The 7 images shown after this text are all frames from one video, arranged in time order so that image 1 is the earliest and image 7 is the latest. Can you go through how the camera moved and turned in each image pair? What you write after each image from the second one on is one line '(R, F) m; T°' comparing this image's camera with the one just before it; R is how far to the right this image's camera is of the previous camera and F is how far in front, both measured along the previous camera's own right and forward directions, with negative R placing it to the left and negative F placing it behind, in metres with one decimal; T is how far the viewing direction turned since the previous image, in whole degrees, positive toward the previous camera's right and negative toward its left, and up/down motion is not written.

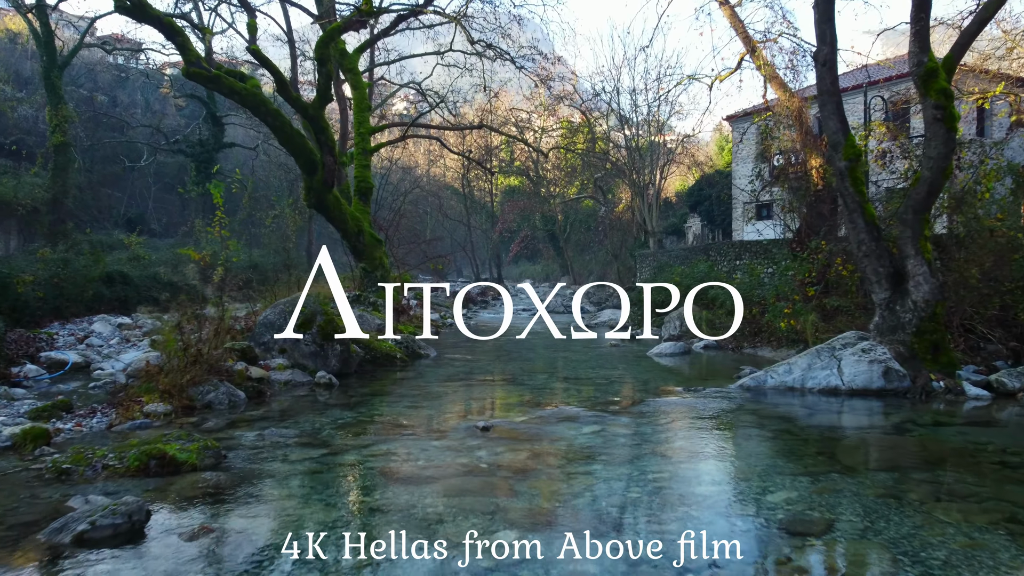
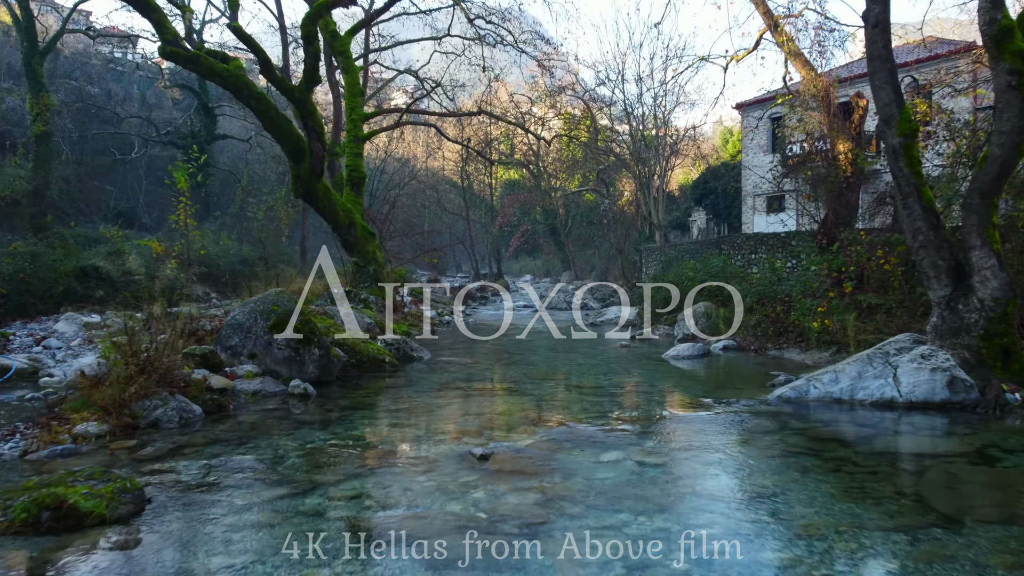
(0.0, +1.0) m; 0°
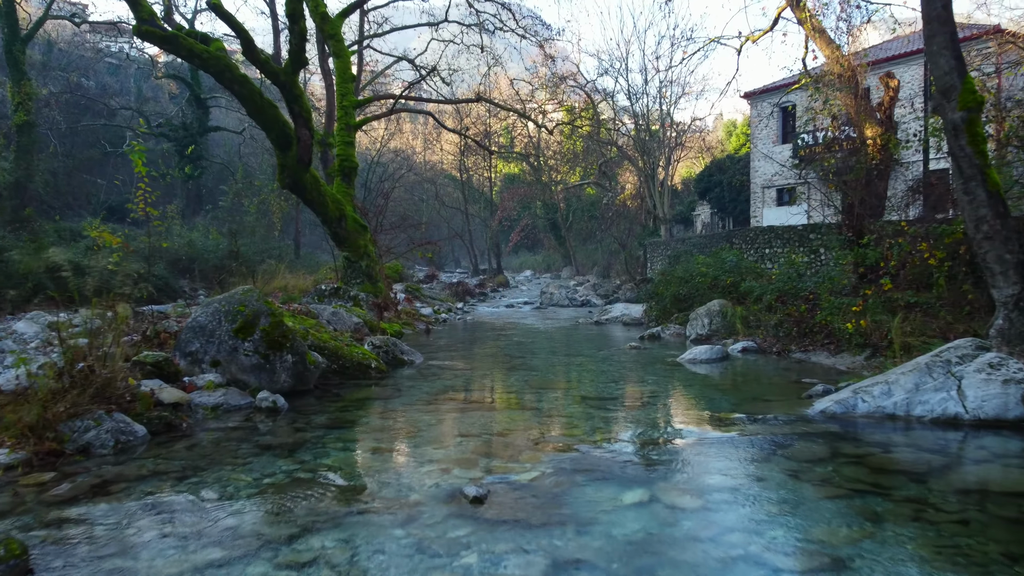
(0.0, +0.9) m; 0°
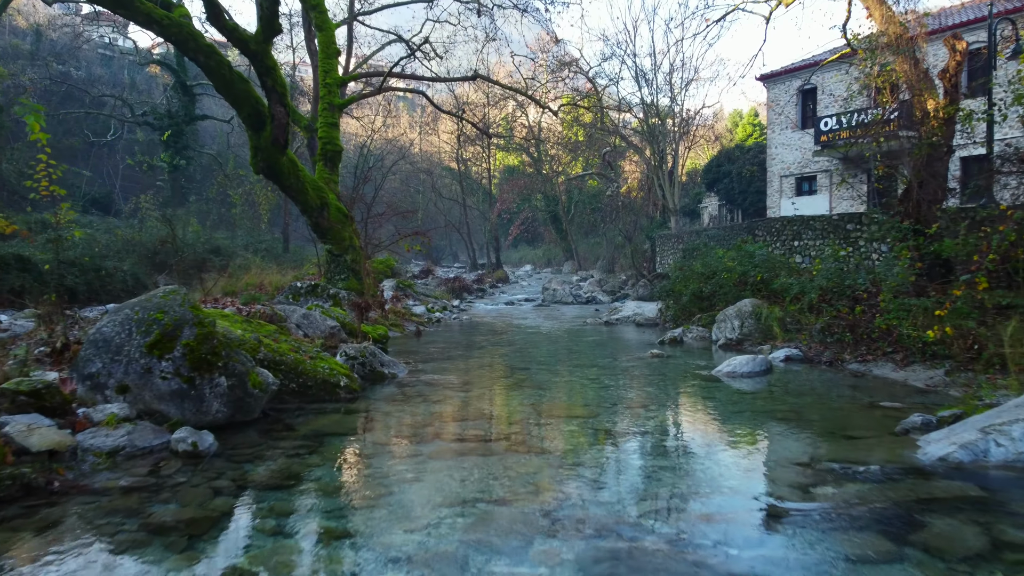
(0.0, +1.6) m; 0°
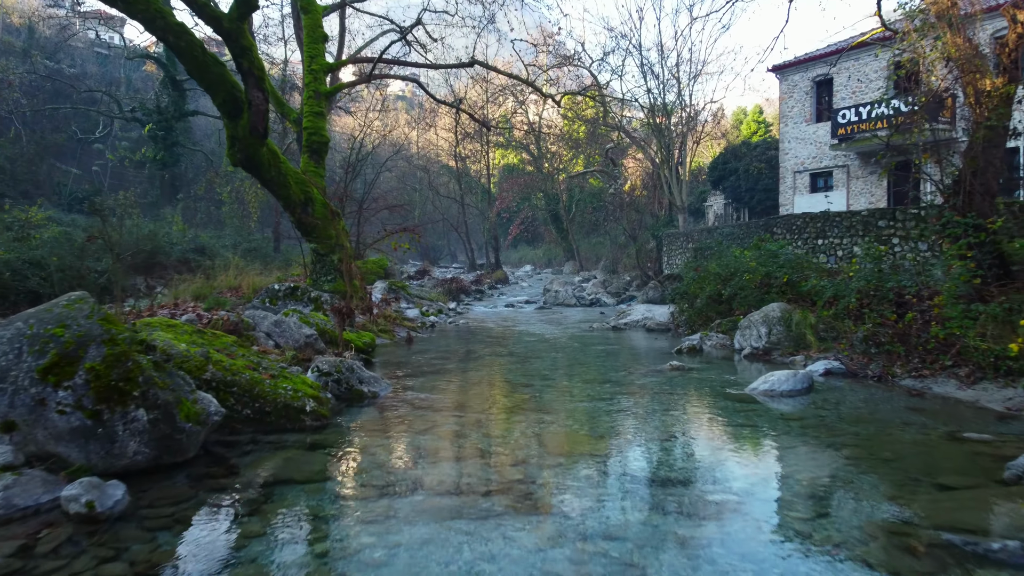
(0.0, +1.1) m; 0°
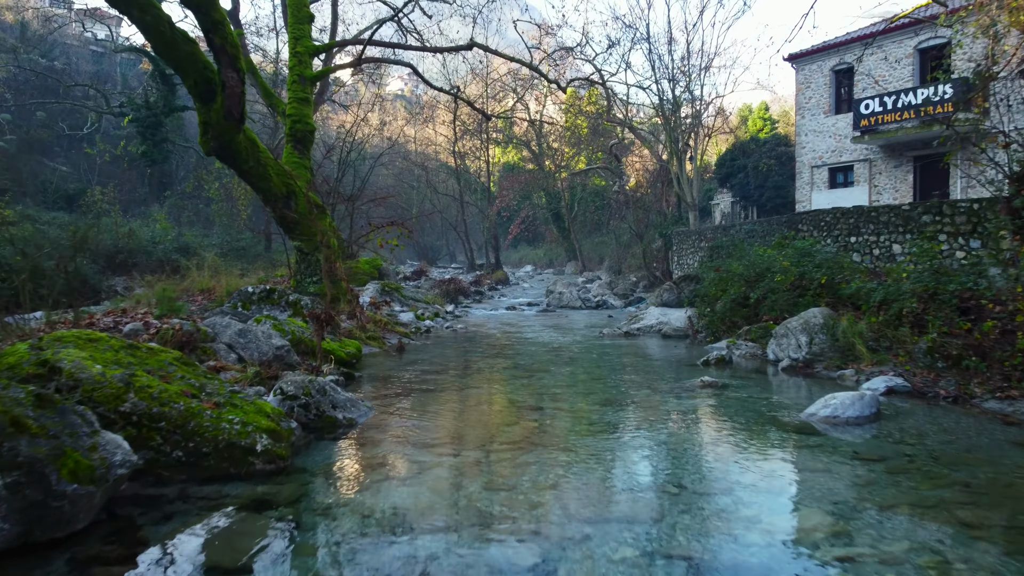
(-0.1, +1.2) m; 0°
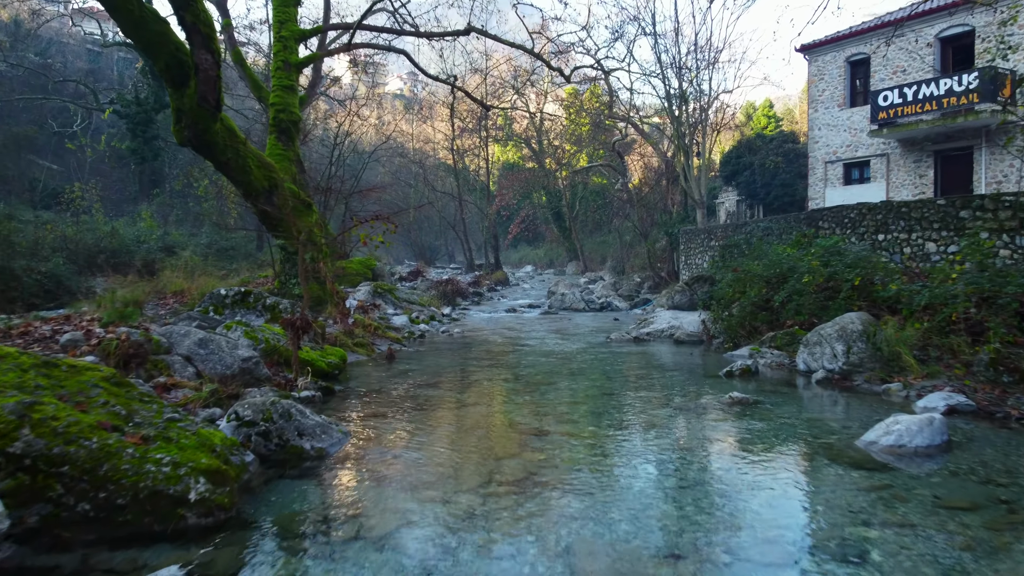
(0.0, +0.9) m; 0°
